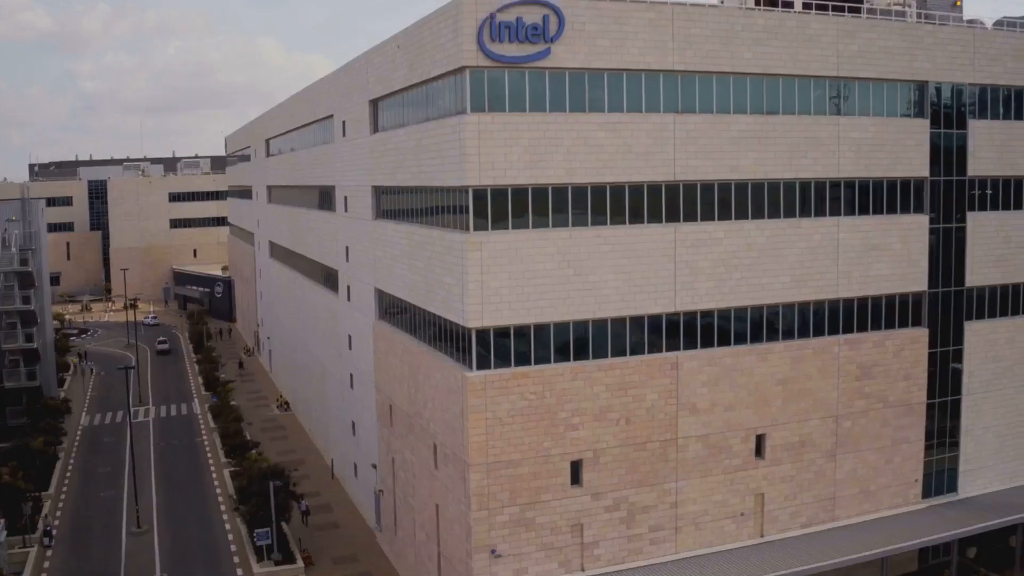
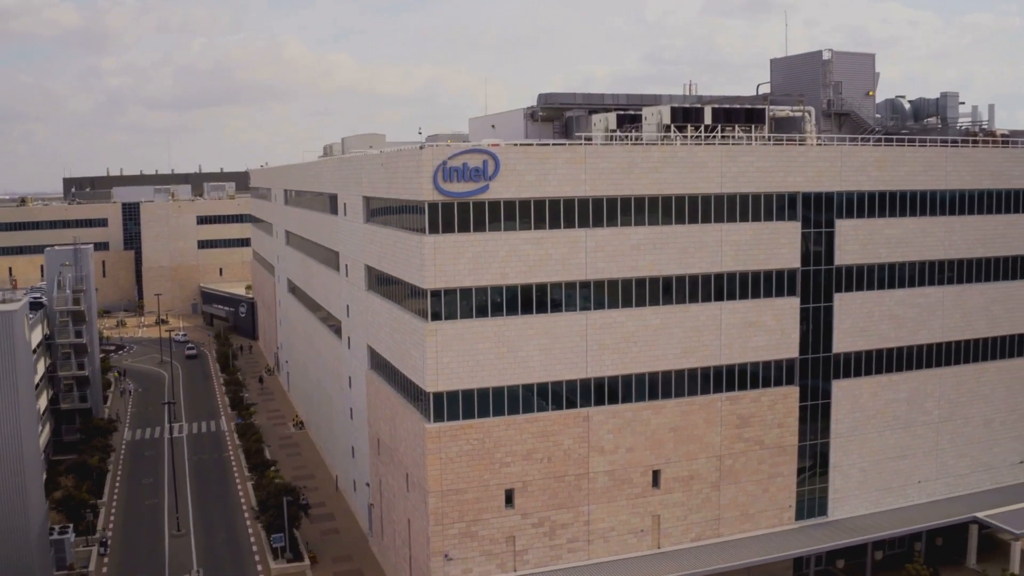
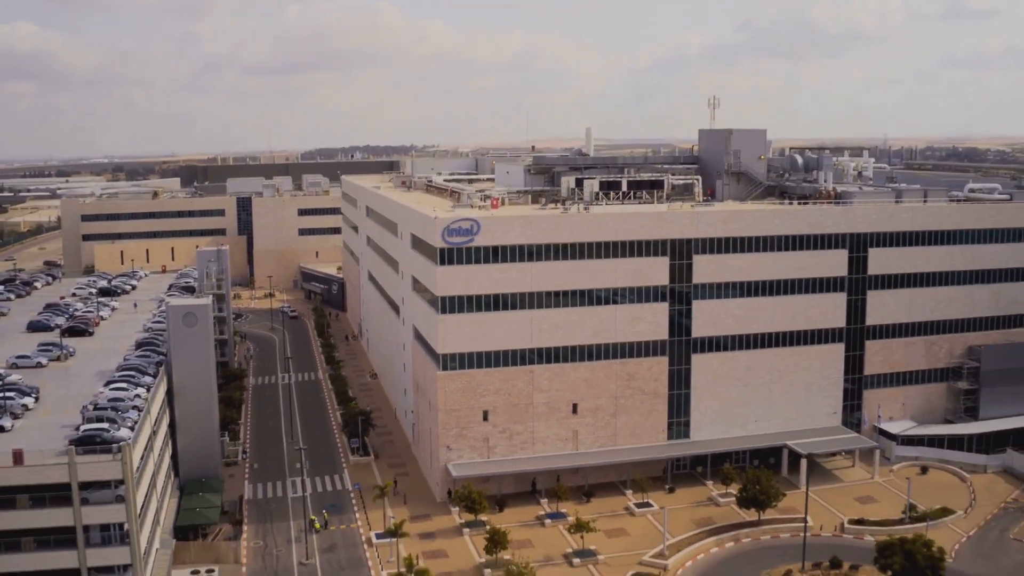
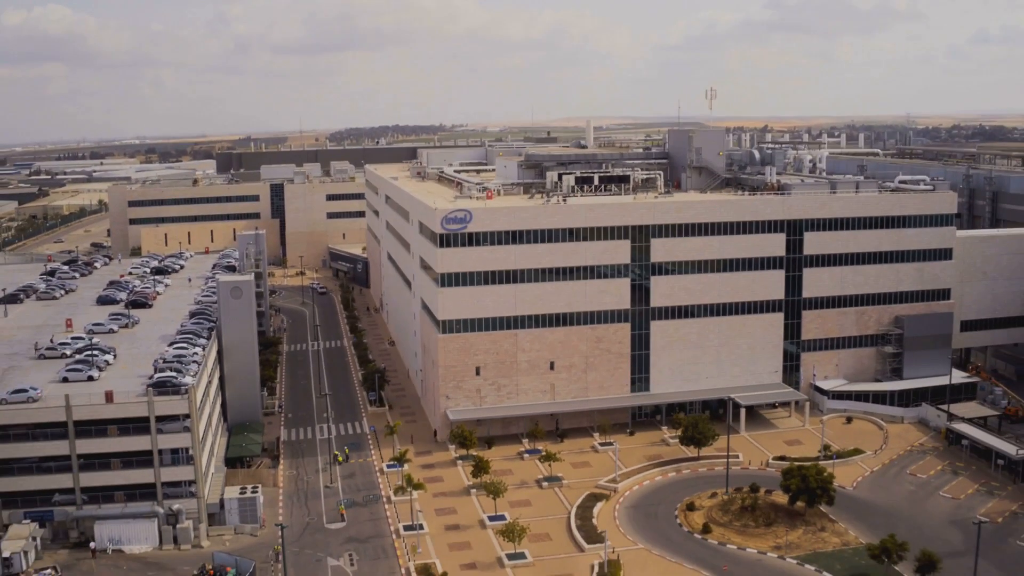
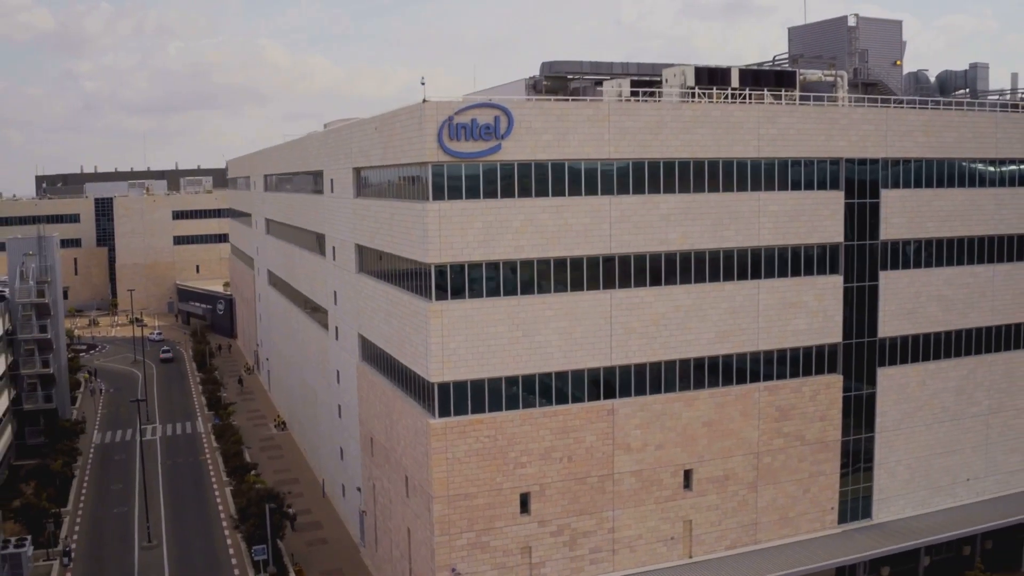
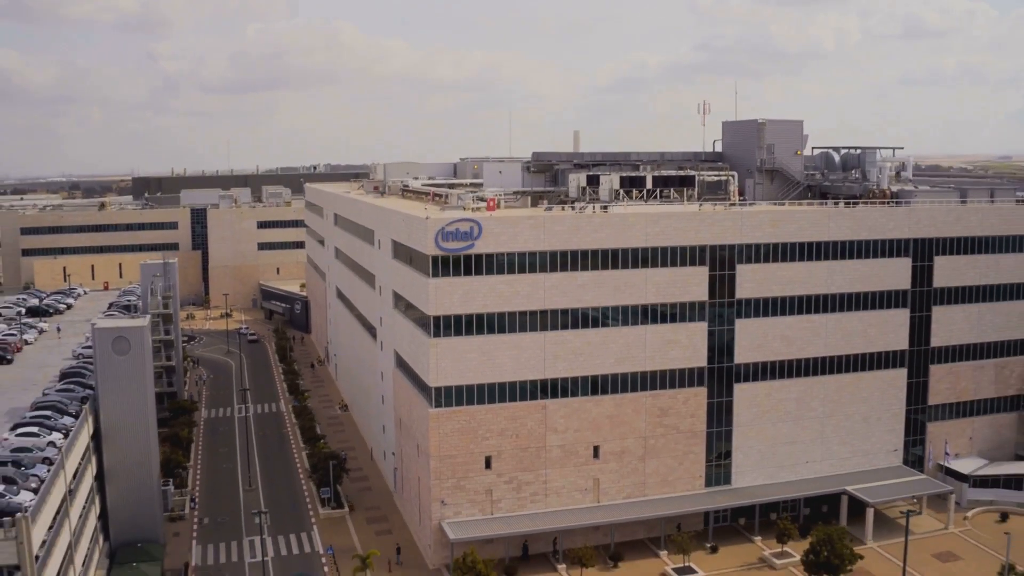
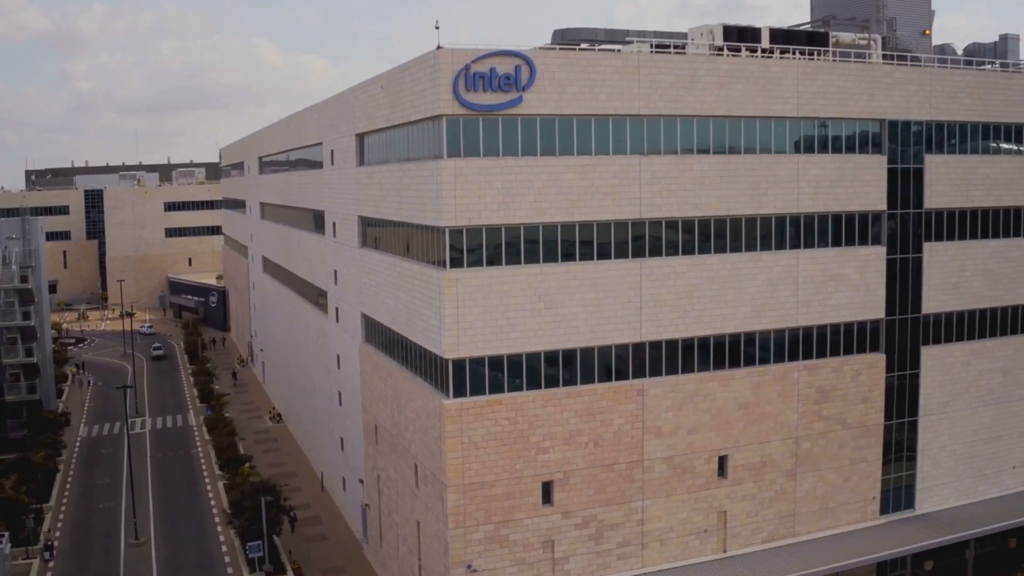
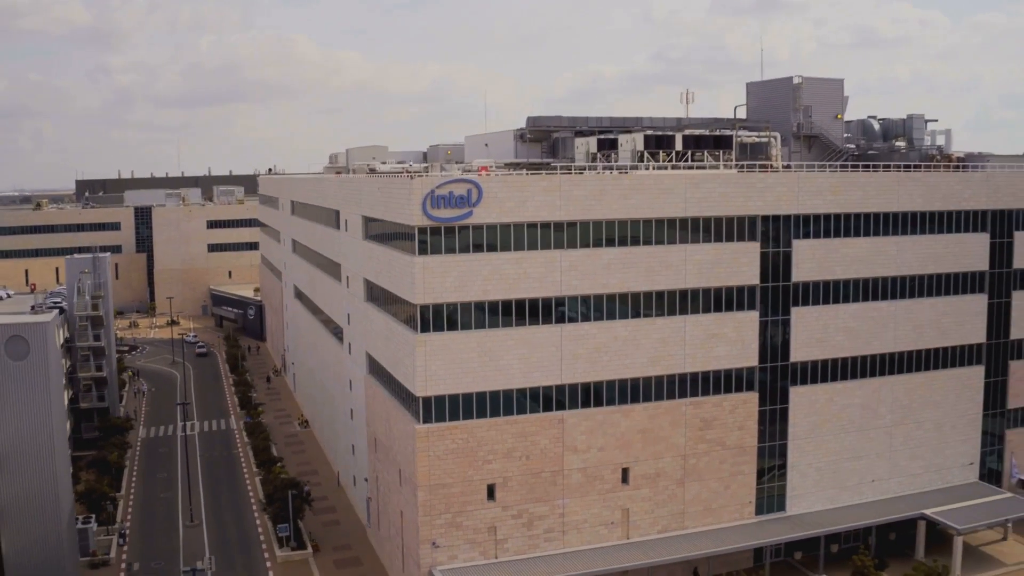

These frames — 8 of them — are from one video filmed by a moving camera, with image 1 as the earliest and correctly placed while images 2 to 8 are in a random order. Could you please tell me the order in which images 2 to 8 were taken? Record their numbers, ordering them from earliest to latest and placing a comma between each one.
7, 5, 2, 8, 6, 3, 4
